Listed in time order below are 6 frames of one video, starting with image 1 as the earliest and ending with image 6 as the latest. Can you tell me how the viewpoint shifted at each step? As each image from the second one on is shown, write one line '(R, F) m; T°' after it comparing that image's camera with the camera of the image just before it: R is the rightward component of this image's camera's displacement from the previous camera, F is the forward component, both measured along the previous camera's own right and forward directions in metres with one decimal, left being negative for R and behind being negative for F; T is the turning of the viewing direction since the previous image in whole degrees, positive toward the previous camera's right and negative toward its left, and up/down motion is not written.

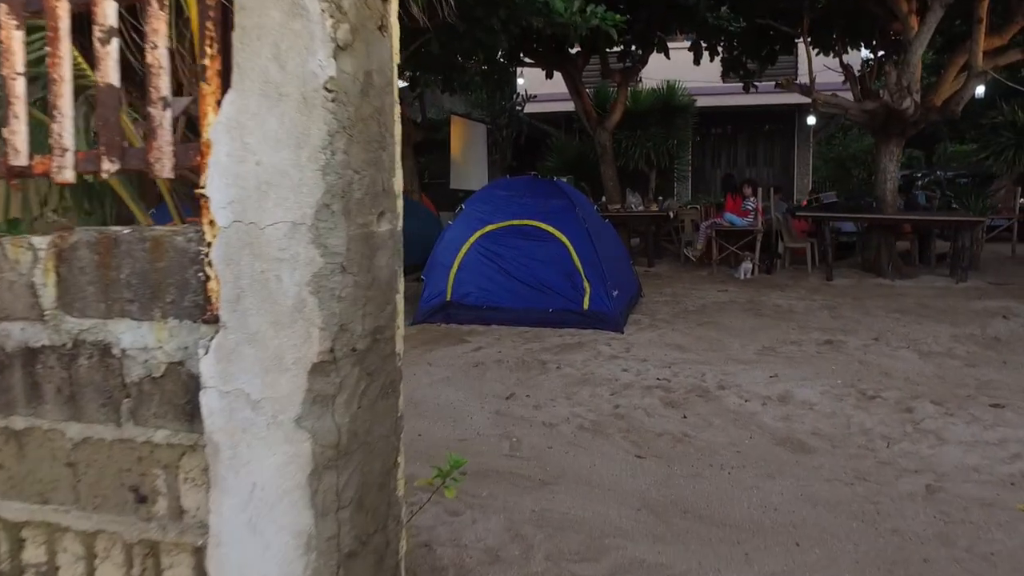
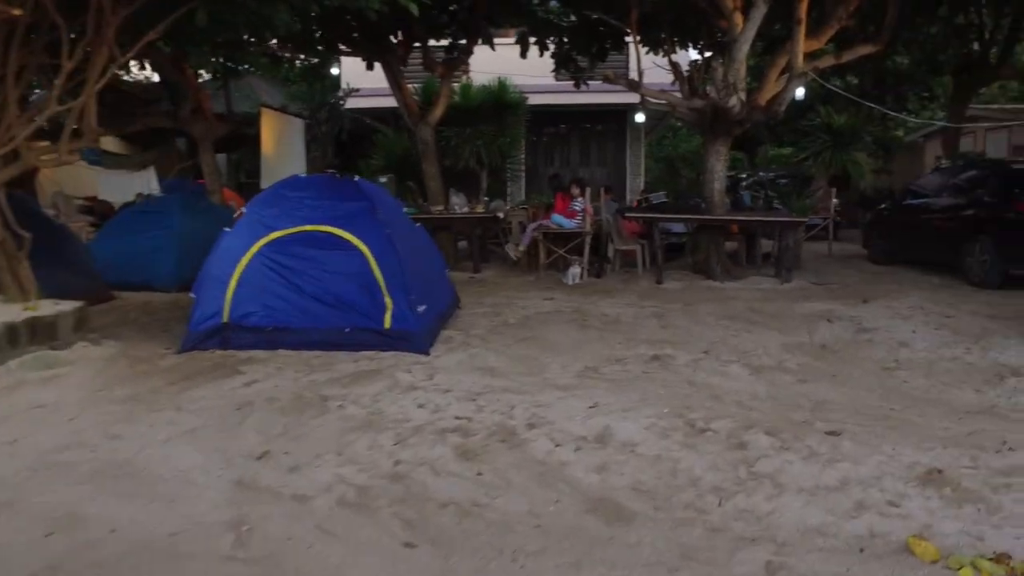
(+0.4, +0.8) m; +11°
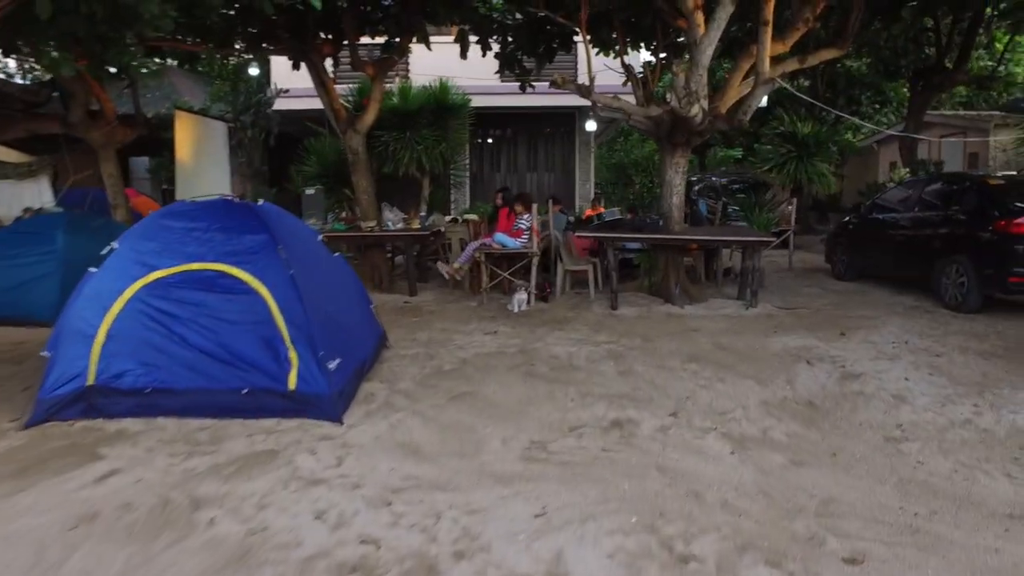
(+0.1, +0.9) m; +4°
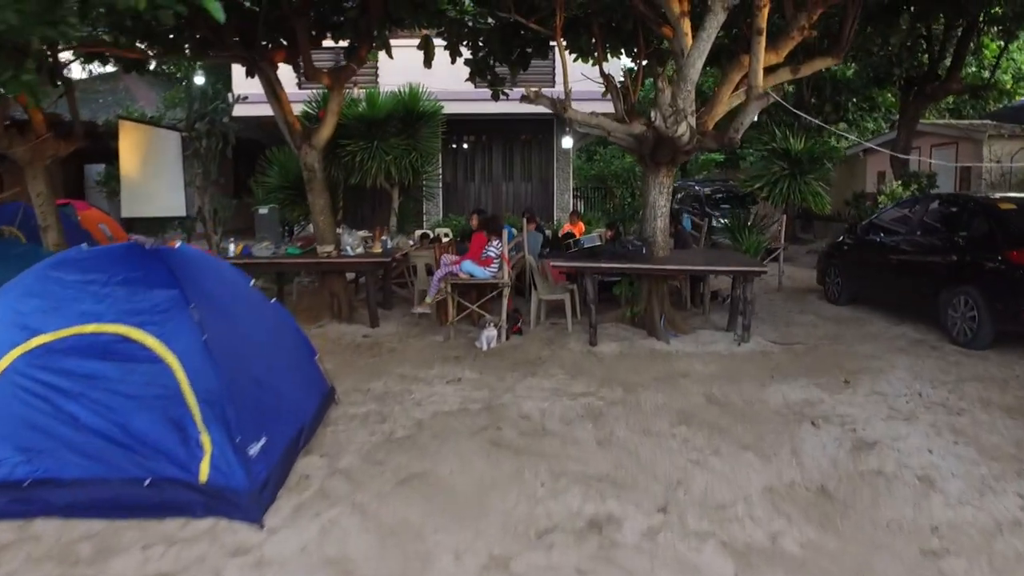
(+0.1, +0.7) m; +1°
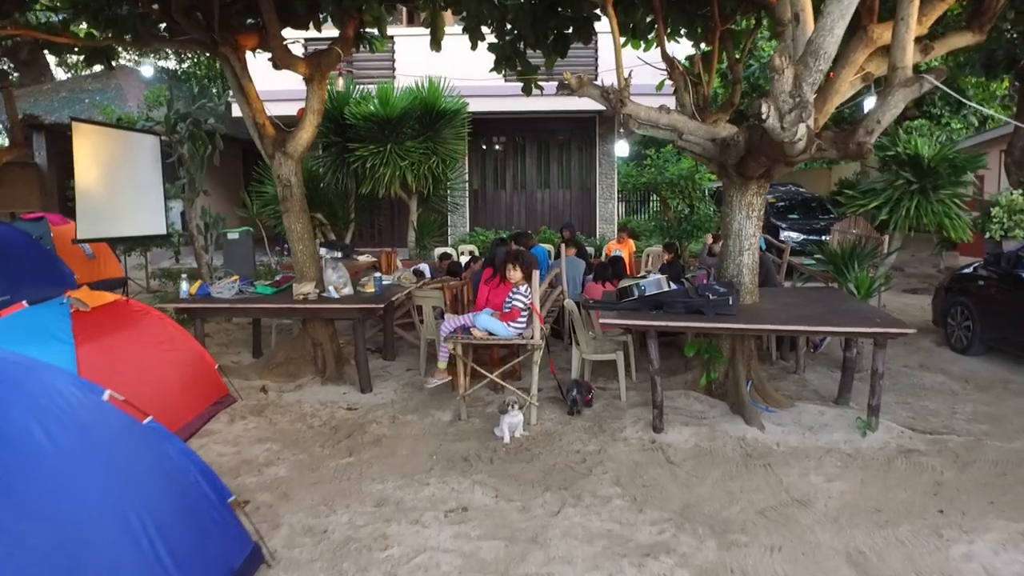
(0.0, +2.0) m; -3°
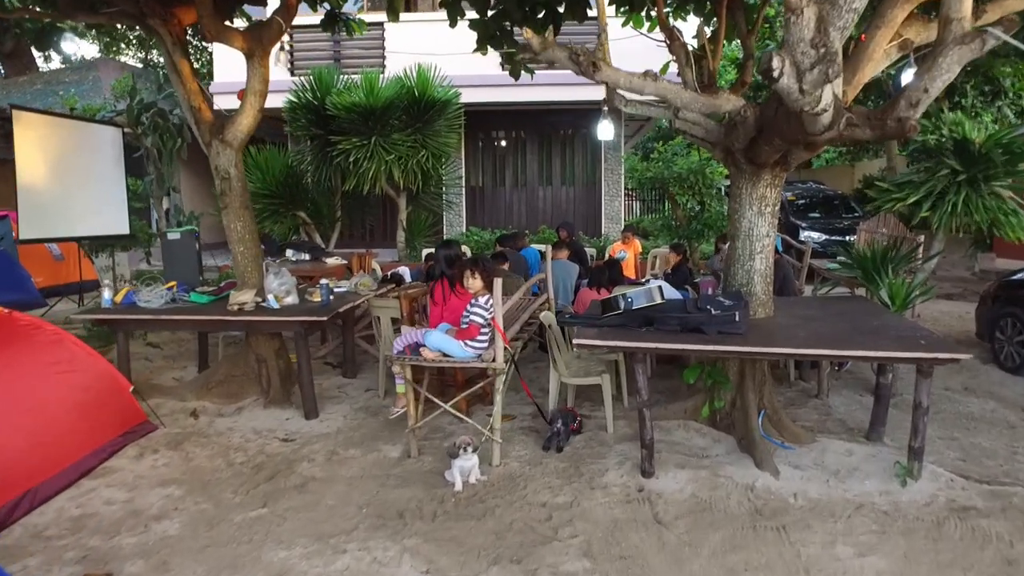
(+0.3, +1.0) m; -1°
